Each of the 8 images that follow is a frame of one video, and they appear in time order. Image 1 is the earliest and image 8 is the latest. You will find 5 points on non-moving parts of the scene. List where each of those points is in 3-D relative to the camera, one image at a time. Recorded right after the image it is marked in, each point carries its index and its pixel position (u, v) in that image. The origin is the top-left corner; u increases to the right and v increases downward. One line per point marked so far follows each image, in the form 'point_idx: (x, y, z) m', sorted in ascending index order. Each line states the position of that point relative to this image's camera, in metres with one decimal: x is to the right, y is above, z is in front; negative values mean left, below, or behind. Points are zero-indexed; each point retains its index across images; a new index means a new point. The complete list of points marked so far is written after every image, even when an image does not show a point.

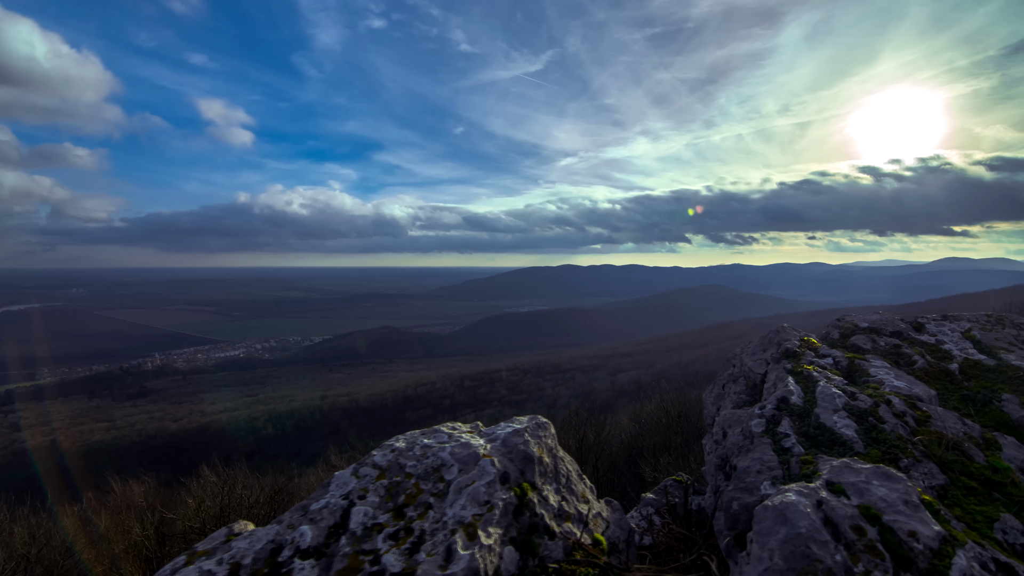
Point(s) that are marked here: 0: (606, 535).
0: (+0.7, -2.0, +3.7) m
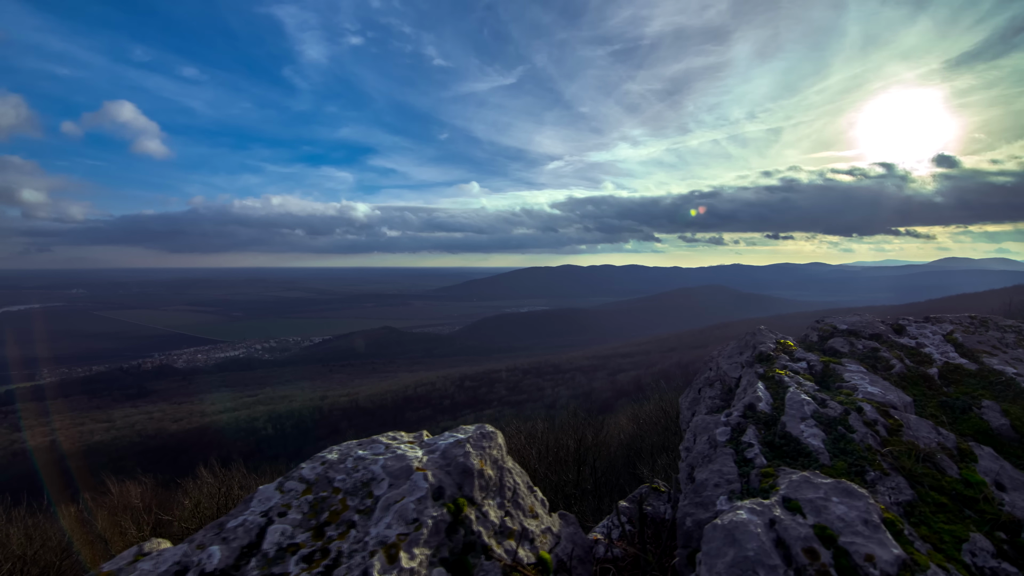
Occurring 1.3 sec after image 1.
0: (+0.3, -2.0, +3.5) m
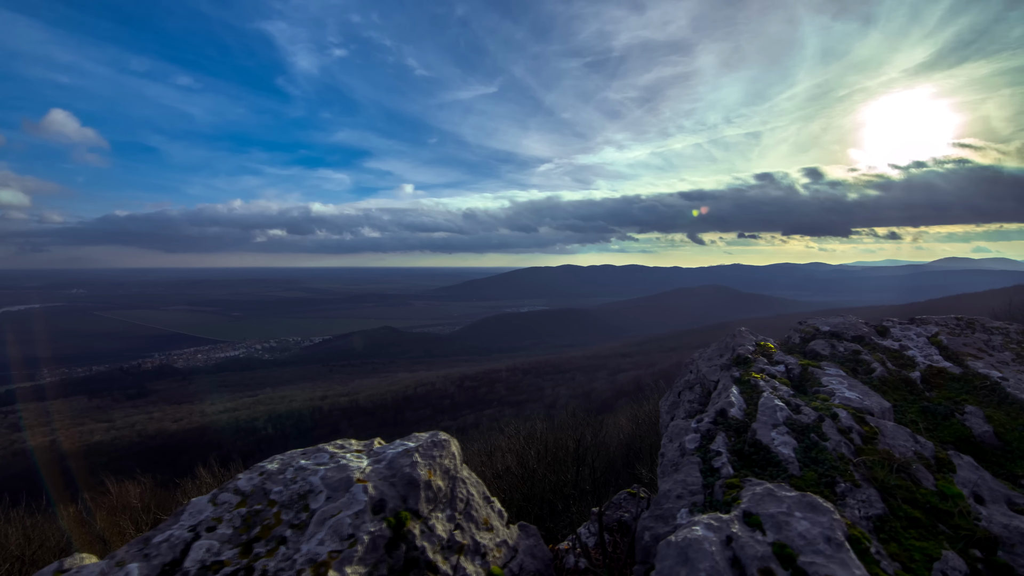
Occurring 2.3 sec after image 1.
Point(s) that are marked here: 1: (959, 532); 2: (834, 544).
0: (0.0, -2.0, +3.3) m
1: (+2.9, -1.6, +3.0) m
2: (+1.9, -1.5, +2.6) m
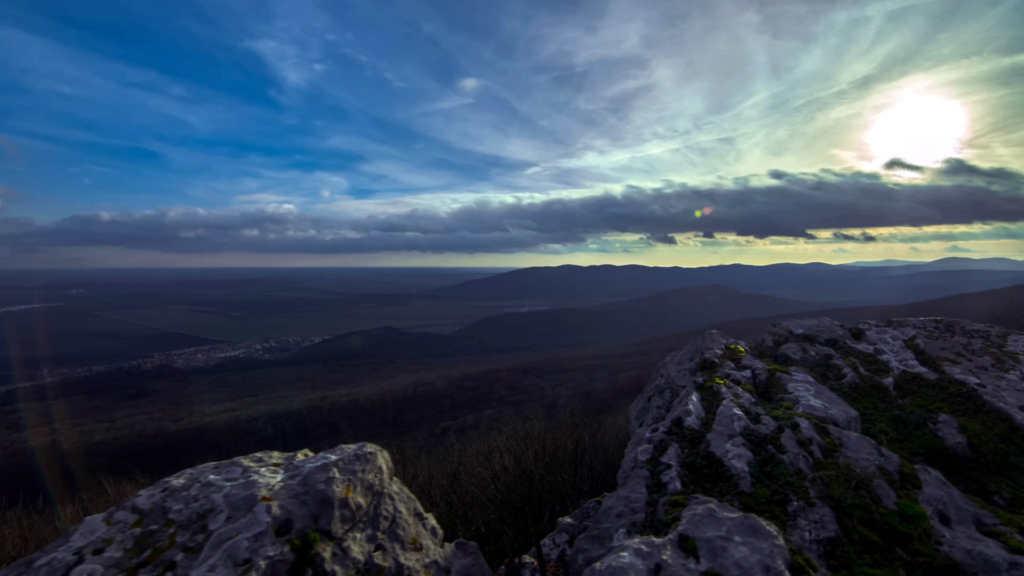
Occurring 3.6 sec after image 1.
0: (-0.4, -2.0, +3.1) m
1: (+2.5, -1.6, +2.7) m
2: (+1.4, -1.5, +2.4) m
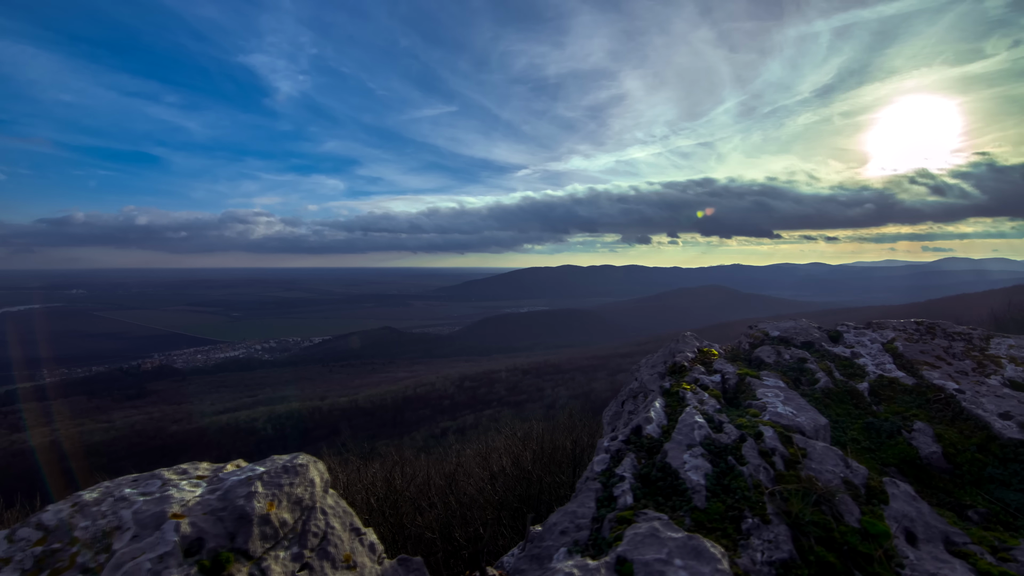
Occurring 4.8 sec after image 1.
0: (-0.8, -2.0, +2.9) m
1: (+2.1, -1.6, +2.6) m
2: (+1.1, -1.5, +2.2) m
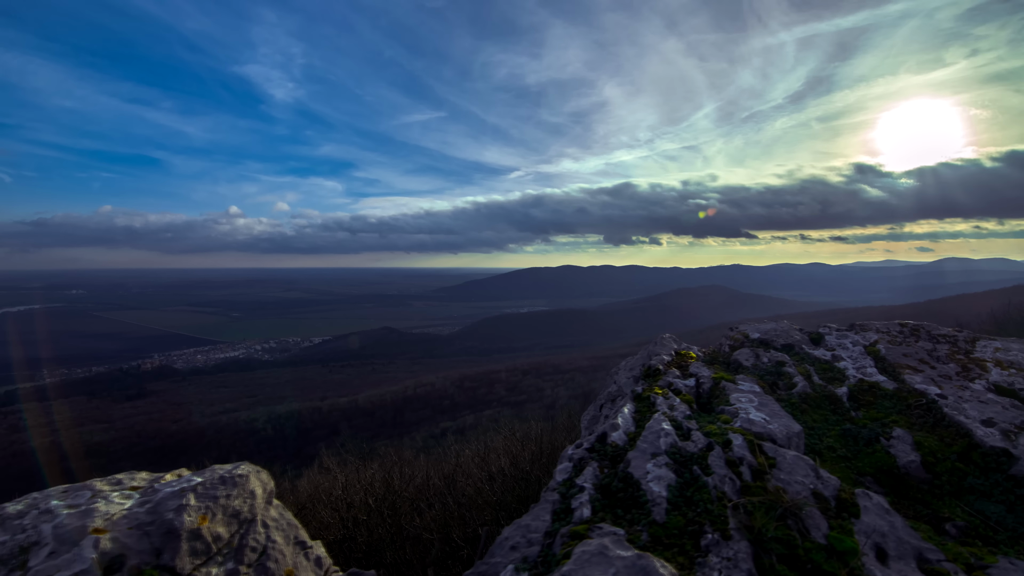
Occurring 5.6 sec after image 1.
0: (-1.1, -2.0, +2.8) m
1: (+1.9, -1.6, +2.4) m
2: (+0.8, -1.5, +2.1) m
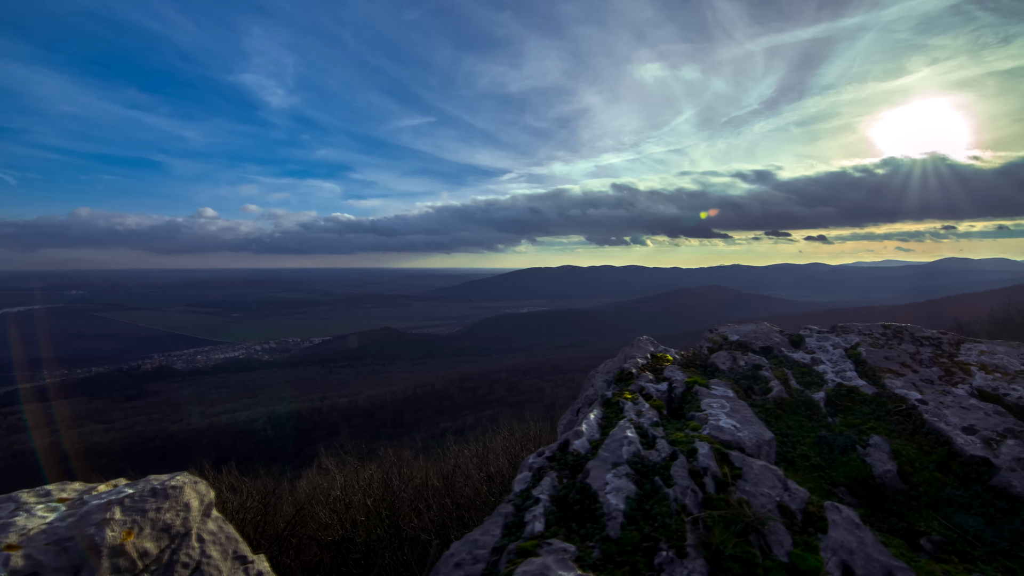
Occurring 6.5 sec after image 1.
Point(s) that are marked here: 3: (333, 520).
0: (-1.3, -2.0, +2.6) m
1: (+1.6, -1.6, +2.3) m
2: (+0.5, -1.5, +1.9) m
3: (-5.2, -6.7, +13.3) m
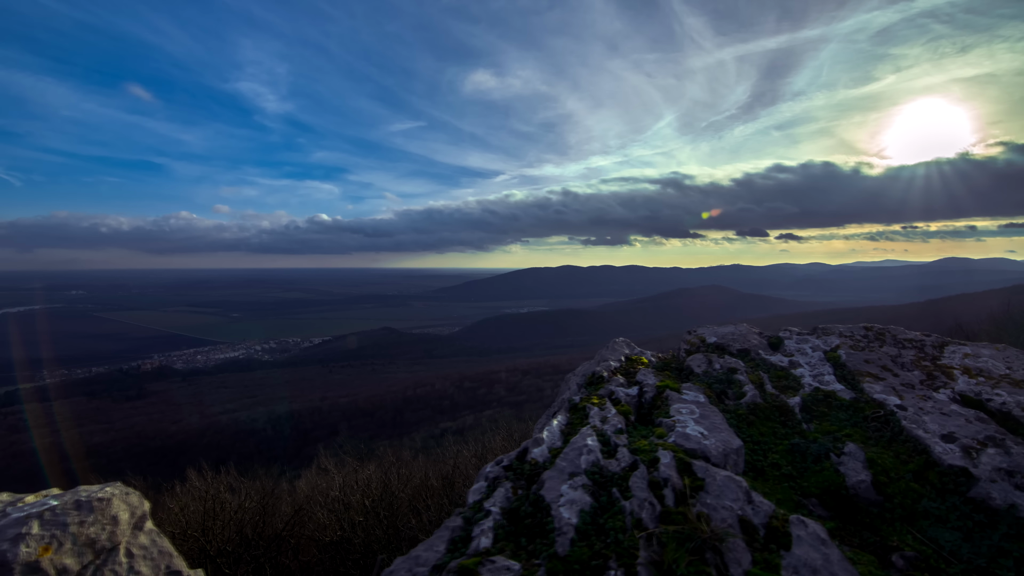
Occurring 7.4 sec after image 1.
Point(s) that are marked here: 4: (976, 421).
0: (-1.6, -2.0, +2.5) m
1: (+1.3, -1.6, +2.1) m
2: (+0.3, -1.5, +1.8) m
3: (-5.4, -6.7, +13.1) m
4: (+5.0, -1.4, +4.8) m
